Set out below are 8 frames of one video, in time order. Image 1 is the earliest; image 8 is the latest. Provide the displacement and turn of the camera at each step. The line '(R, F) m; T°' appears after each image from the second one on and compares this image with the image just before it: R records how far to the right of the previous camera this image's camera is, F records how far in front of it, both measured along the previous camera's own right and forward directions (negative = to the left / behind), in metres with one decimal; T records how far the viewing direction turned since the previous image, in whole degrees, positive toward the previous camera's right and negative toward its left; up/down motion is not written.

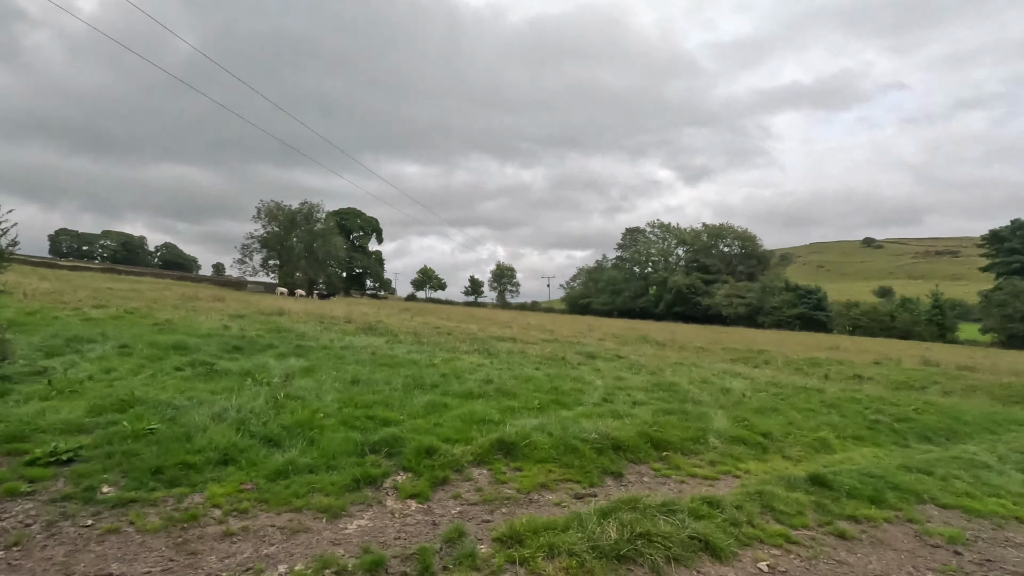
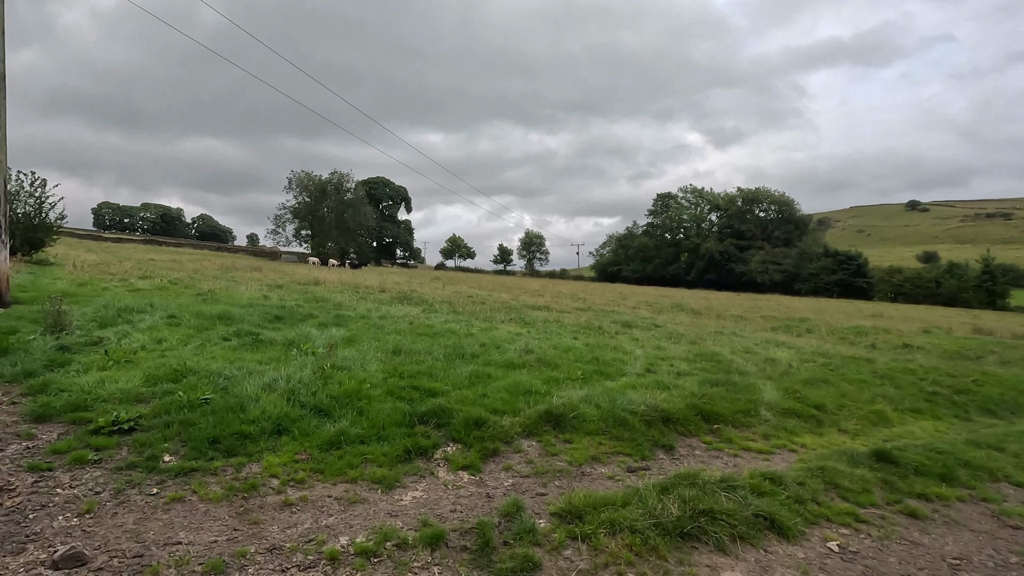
(-0.2, +0.2) m; -3°
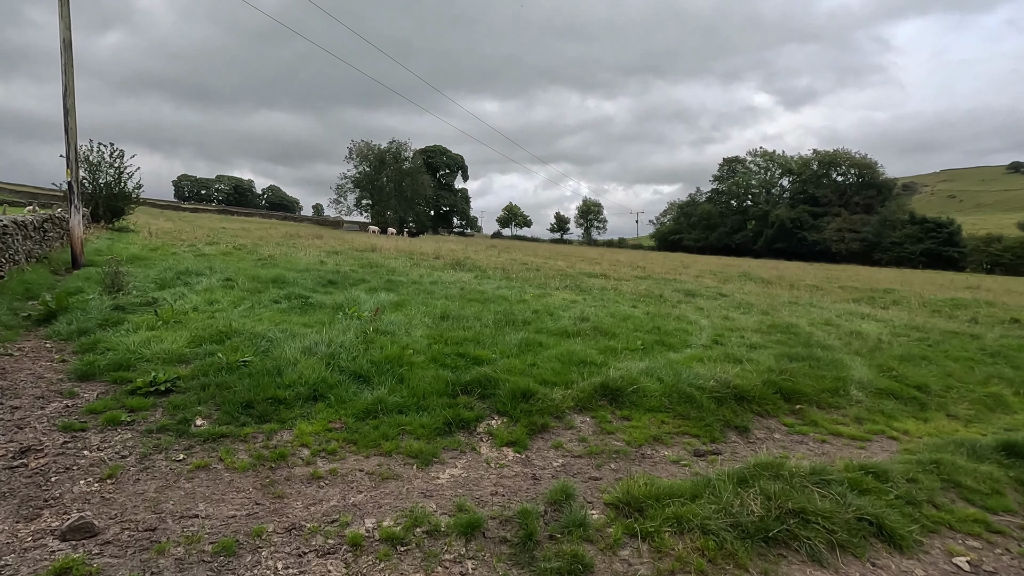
(0.0, +0.6) m; -6°
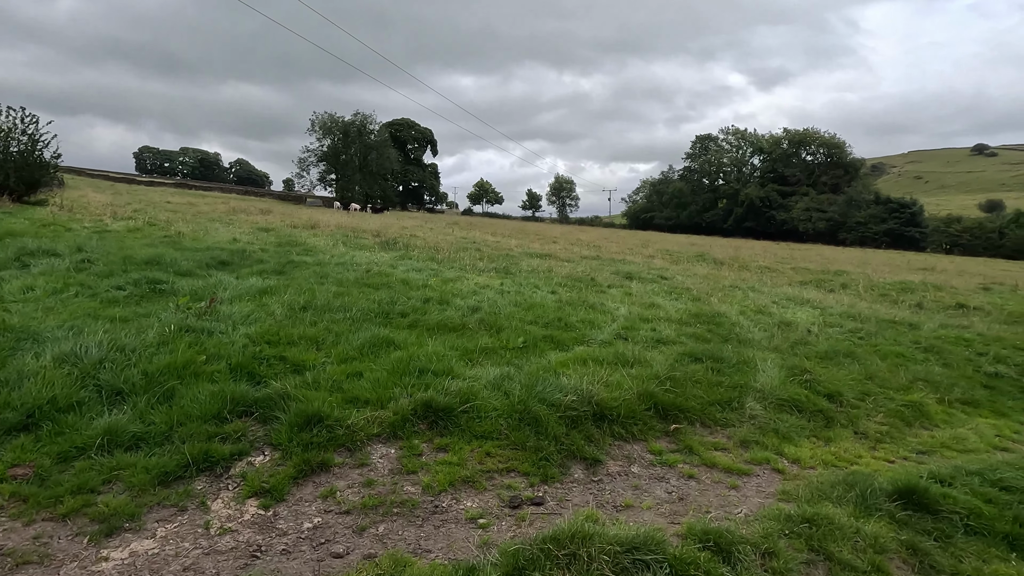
(+1.5, +1.2) m; +2°
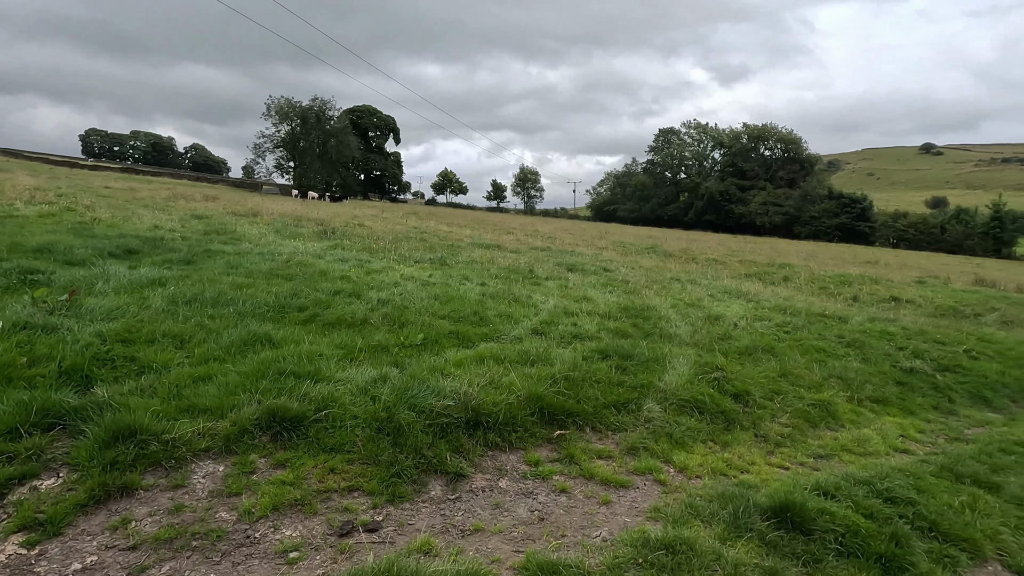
(+0.8, +0.5) m; +3°
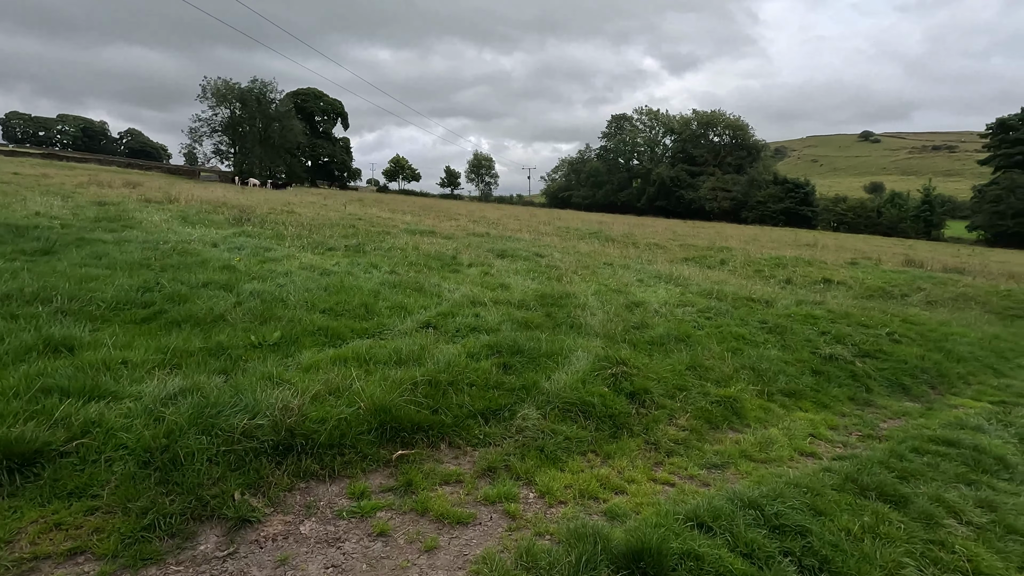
(+0.9, +0.8) m; +4°
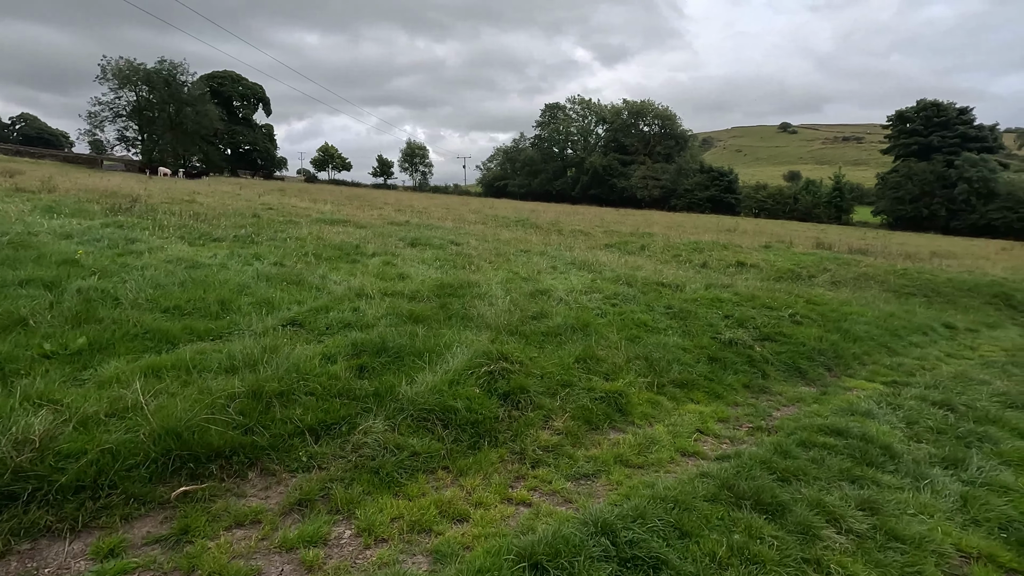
(+0.7, +0.6) m; +6°
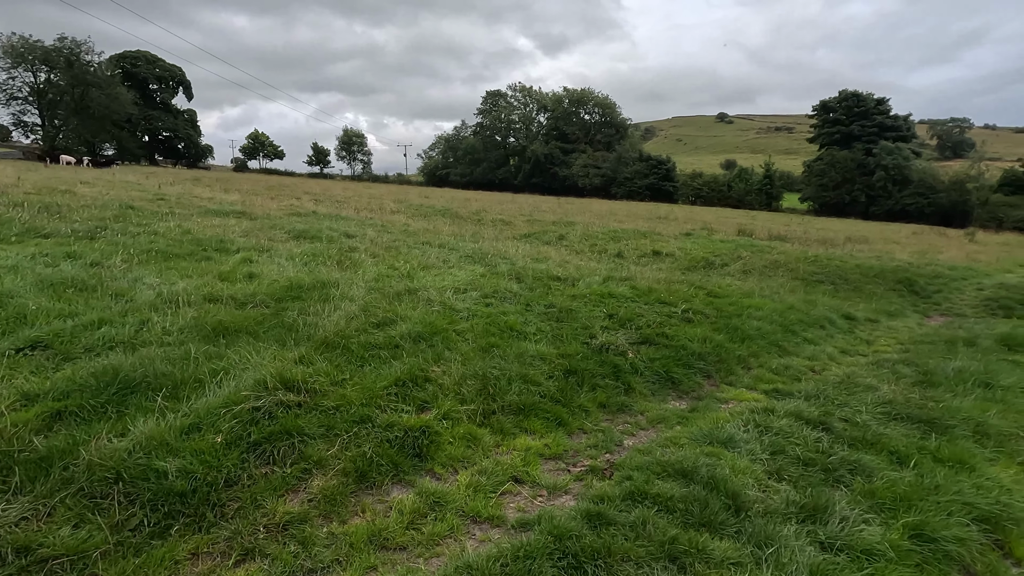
(+1.2, +1.0) m; +5°
